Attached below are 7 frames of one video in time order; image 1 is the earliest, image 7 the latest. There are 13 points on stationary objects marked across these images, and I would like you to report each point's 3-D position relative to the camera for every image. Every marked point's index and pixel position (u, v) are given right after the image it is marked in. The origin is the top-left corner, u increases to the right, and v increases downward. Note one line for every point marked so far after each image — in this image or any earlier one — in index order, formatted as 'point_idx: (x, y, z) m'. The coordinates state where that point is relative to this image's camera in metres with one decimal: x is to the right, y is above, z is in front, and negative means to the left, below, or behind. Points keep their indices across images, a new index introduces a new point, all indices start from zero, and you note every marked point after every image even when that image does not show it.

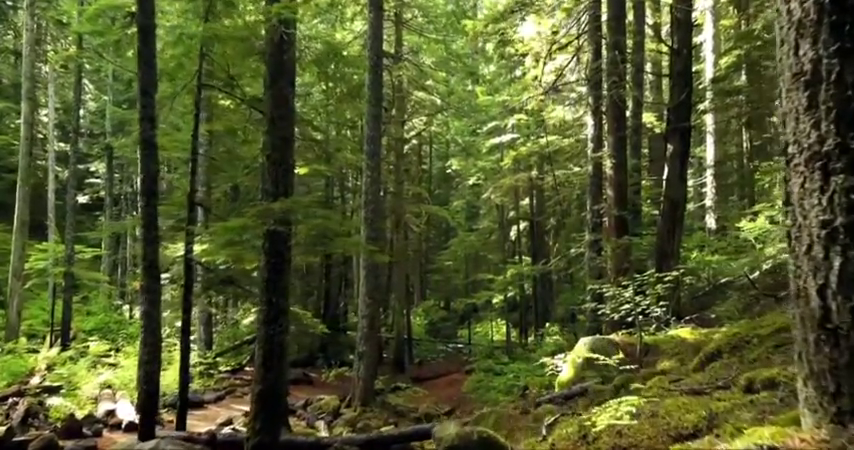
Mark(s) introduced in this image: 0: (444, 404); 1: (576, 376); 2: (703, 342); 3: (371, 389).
0: (+0.5, -5.3, +18.2) m
1: (+2.2, -2.3, +9.2) m
2: (+3.8, -1.6, +8.4) m
3: (-1.5, -4.3, +16.1) m
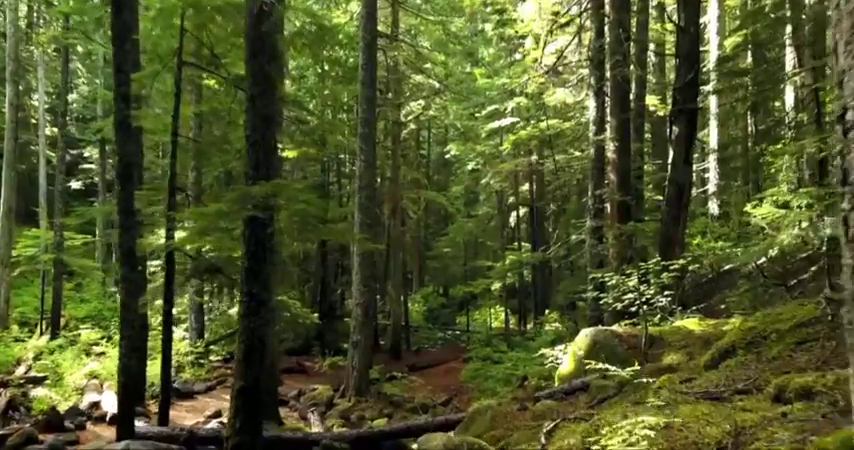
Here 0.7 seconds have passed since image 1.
0: (+0.4, -4.9, +17.8) m
1: (+2.2, -2.1, +8.8) m
2: (+3.7, -1.4, +7.9) m
3: (-1.6, -4.0, +15.7) m
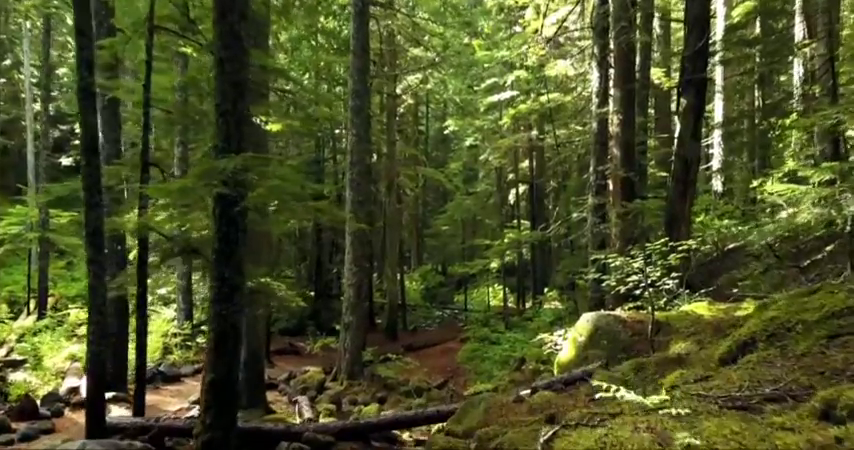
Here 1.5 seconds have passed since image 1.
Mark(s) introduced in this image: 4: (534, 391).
0: (+0.3, -4.3, +17.4) m
1: (+2.0, -1.8, +8.2) m
2: (+3.6, -1.2, +7.3) m
3: (-1.7, -3.4, +15.2) m
4: (+1.3, -2.0, +7.5) m
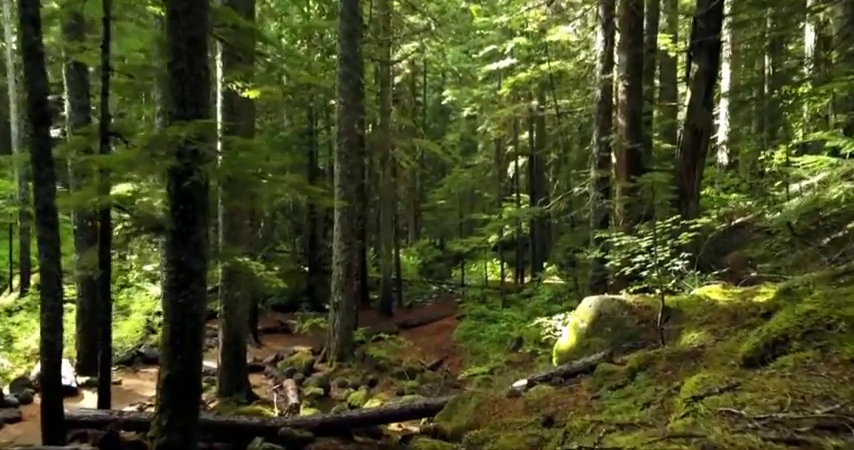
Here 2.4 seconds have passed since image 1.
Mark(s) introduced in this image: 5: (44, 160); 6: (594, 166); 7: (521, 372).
0: (+0.1, -3.6, +16.8) m
1: (+1.9, -1.5, +7.5) m
2: (+3.4, -0.9, +6.6) m
3: (-1.9, -2.8, +14.5) m
4: (+1.2, -1.8, +6.8) m
5: (-4.6, +0.8, +7.3) m
6: (+3.5, +1.2, +12.6) m
7: (+1.9, -3.0, +12.4) m
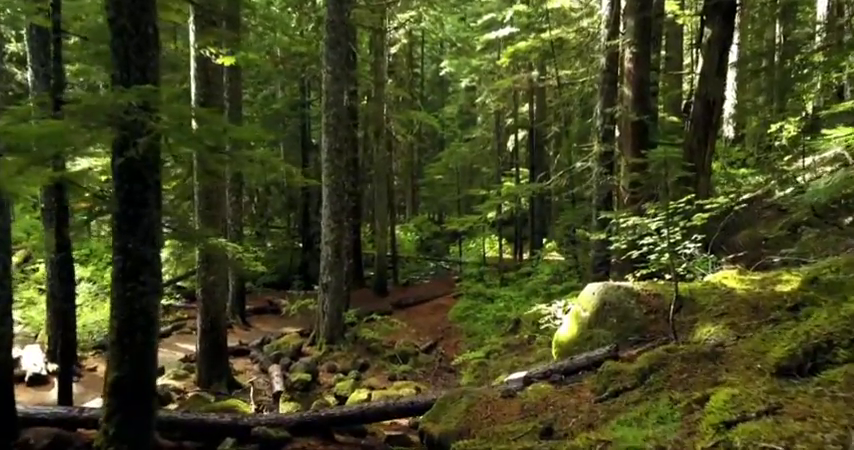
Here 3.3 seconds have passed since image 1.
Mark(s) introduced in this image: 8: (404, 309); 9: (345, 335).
0: (0.0, -3.0, +16.2) m
1: (+1.7, -1.2, +6.9) m
2: (+3.3, -0.7, +5.9) m
3: (-2.0, -2.3, +13.9) m
4: (+1.0, -1.6, +6.1) m
5: (-4.7, +1.0, +6.5) m
6: (+3.3, +1.7, +11.8) m
7: (+1.8, -2.6, +11.8) m
8: (-0.7, -2.7, +19.5) m
9: (-1.9, -2.5, +14.0) m
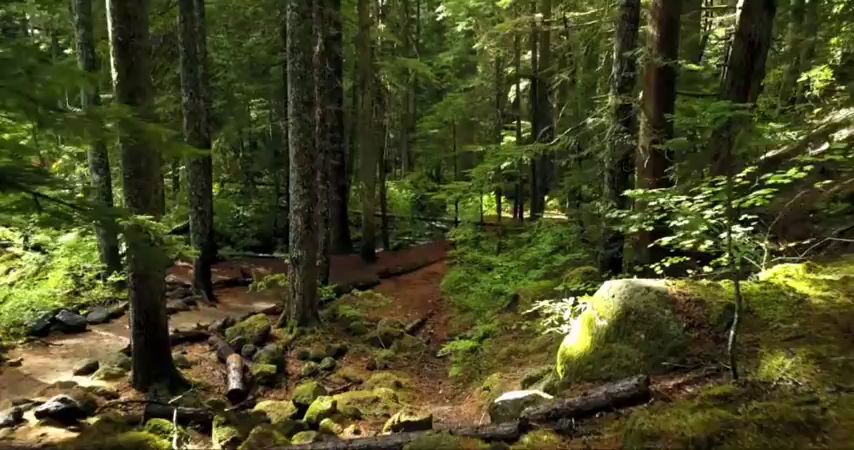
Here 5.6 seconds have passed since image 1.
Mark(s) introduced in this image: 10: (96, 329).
0: (-0.3, -2.1, +14.6) m
1: (+1.4, -1.1, +5.2) m
2: (+3.0, -0.7, +4.2) m
3: (-2.3, -1.6, +12.3) m
4: (+0.7, -1.5, +4.4) m
5: (-5.0, +1.1, +4.6) m
6: (+3.0, +2.2, +9.8) m
7: (+1.5, -2.0, +10.2) m
8: (-1.0, -1.5, +17.9) m
9: (-2.2, -1.8, +12.4) m
10: (-6.2, -1.9, +11.5) m
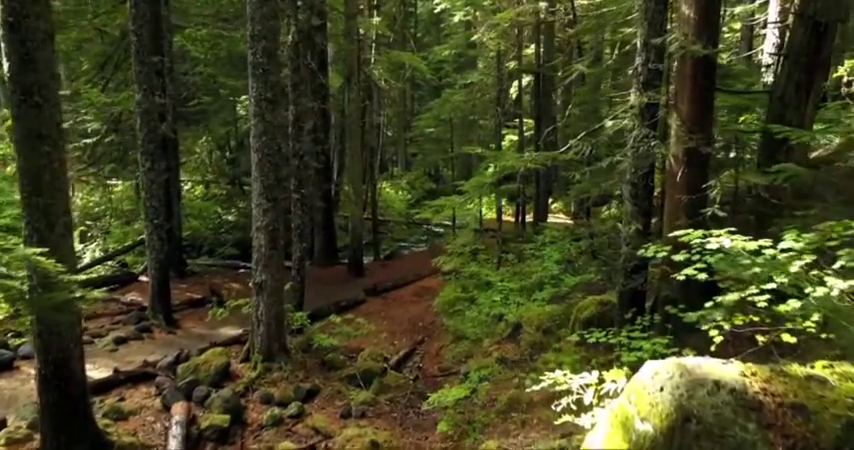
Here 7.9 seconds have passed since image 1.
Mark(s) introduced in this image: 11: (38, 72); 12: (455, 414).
0: (-0.5, -2.4, +12.9) m
1: (+1.2, -1.4, +3.4) m
2: (+2.7, -1.0, +2.4) m
3: (-2.5, -1.9, +10.6) m
4: (+0.5, -1.9, +2.7) m
5: (-5.3, +0.8, +2.9) m
6: (+2.8, +1.8, +8.1) m
7: (+1.3, -2.3, +8.5) m
8: (-1.2, -1.8, +16.1) m
9: (-2.4, -2.1, +10.6) m
10: (-6.4, -2.2, +9.8) m
11: (-4.1, +1.6, +6.4) m
12: (+0.4, -2.7, +8.8) m
